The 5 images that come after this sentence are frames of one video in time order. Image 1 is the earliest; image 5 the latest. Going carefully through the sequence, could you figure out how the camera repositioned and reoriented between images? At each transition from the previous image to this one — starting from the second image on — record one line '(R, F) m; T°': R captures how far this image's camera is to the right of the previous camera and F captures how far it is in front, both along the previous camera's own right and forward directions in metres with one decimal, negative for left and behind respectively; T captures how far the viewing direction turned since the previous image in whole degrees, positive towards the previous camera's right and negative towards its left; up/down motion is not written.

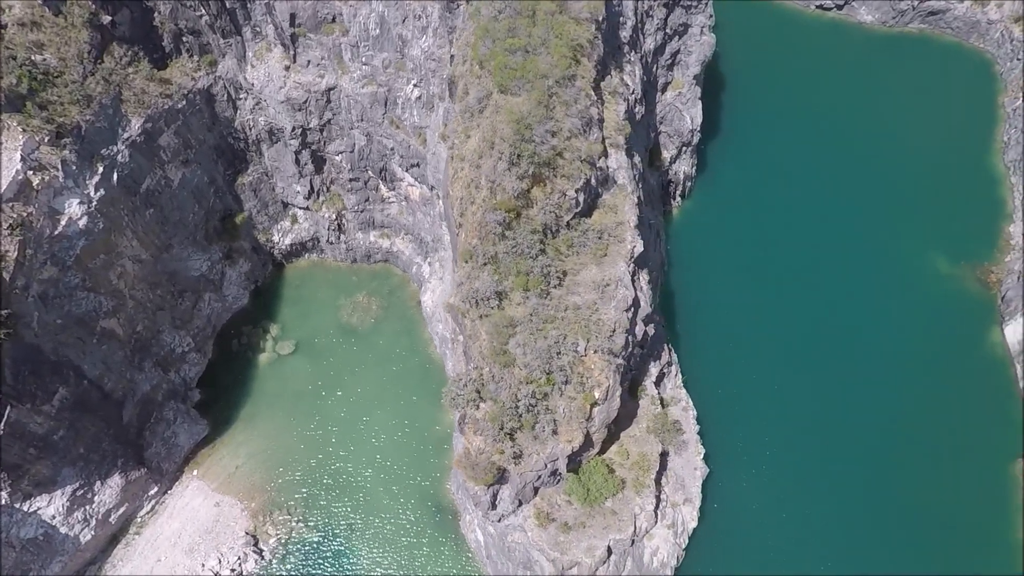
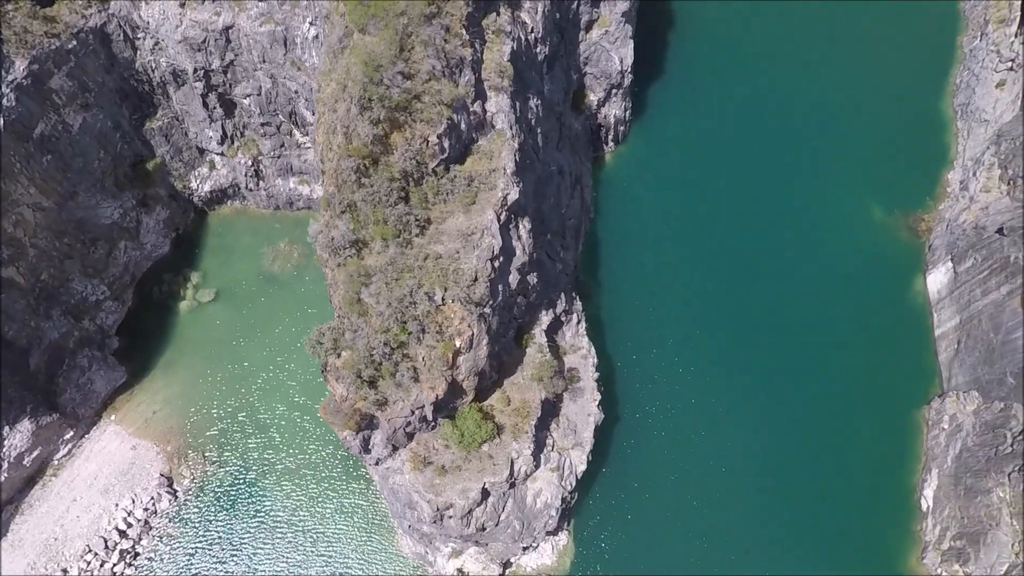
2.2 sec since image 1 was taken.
(+7.8, +0.3) m; 0°
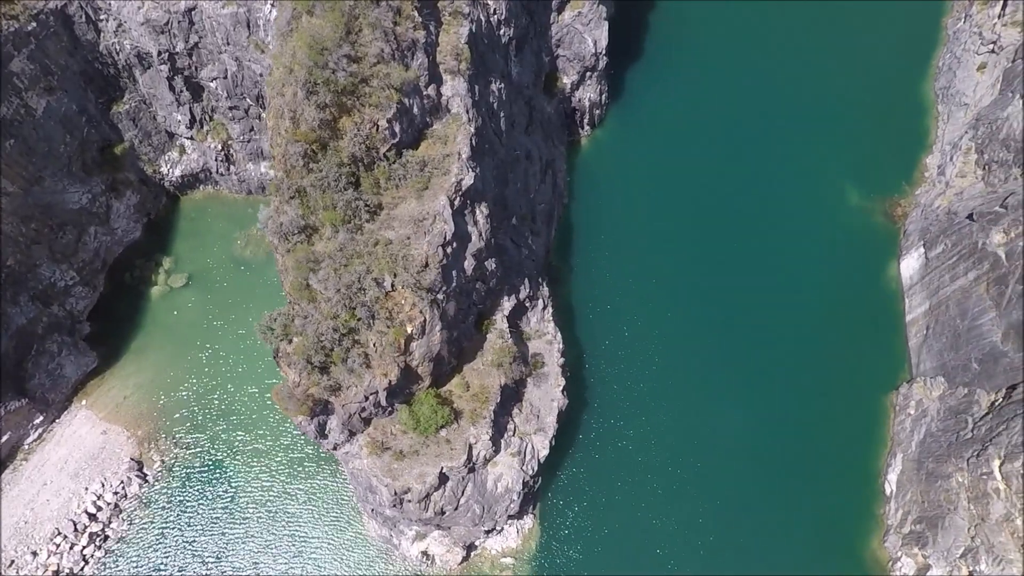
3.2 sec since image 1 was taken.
(+2.7, +0.1) m; 0°
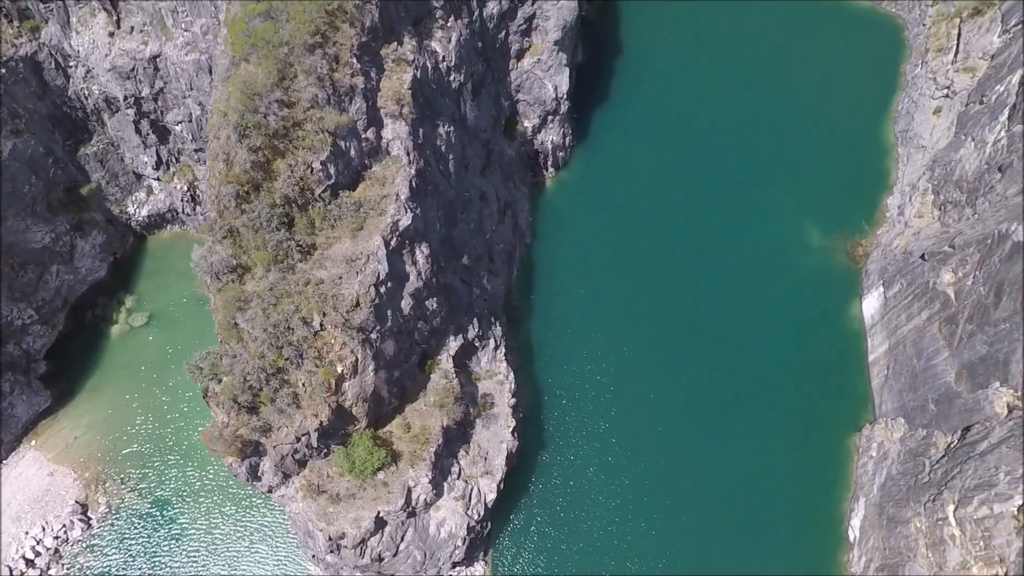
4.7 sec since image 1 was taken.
(+3.9, 0.0) m; 0°
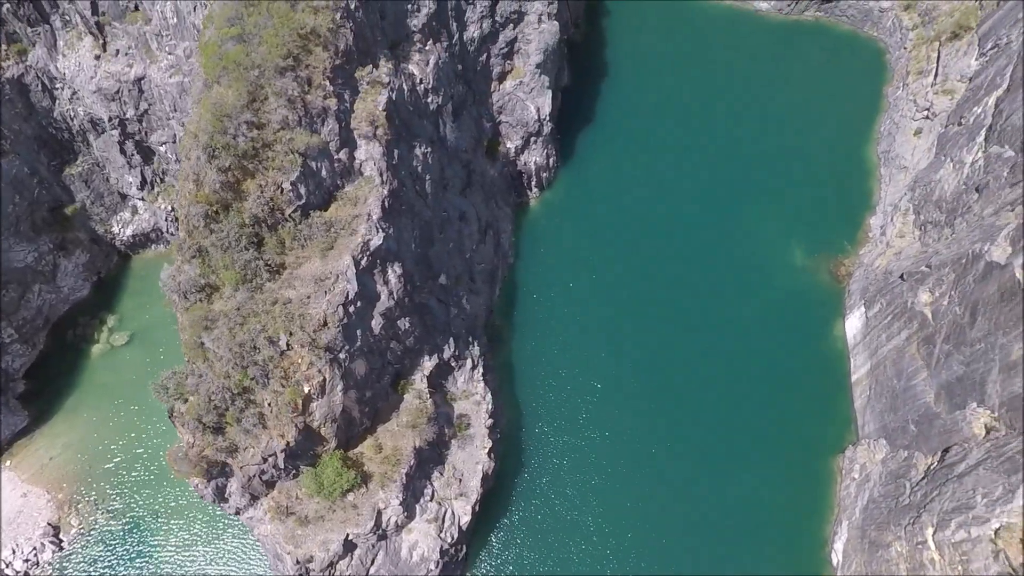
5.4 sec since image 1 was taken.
(+1.8, 0.0) m; 0°
